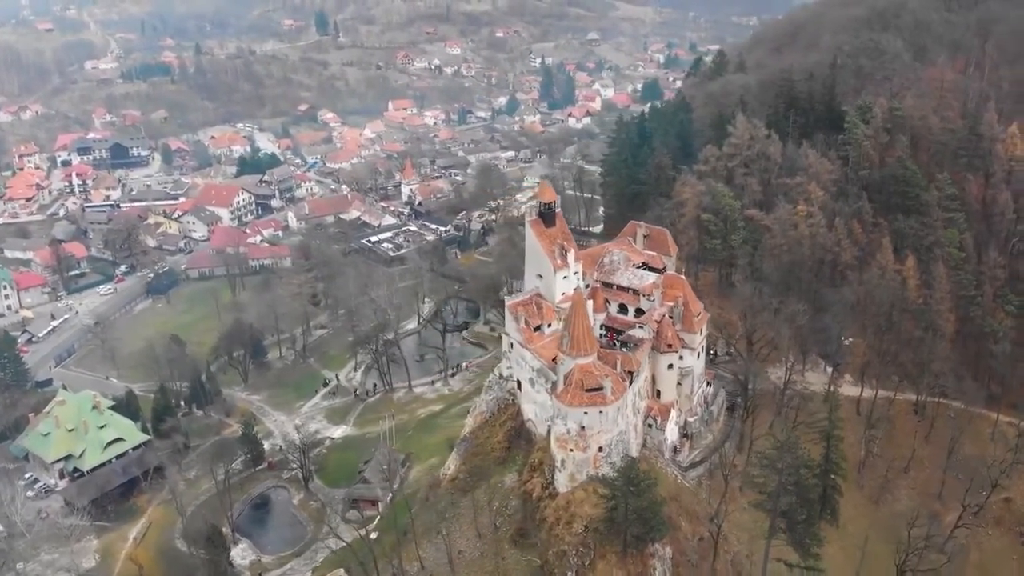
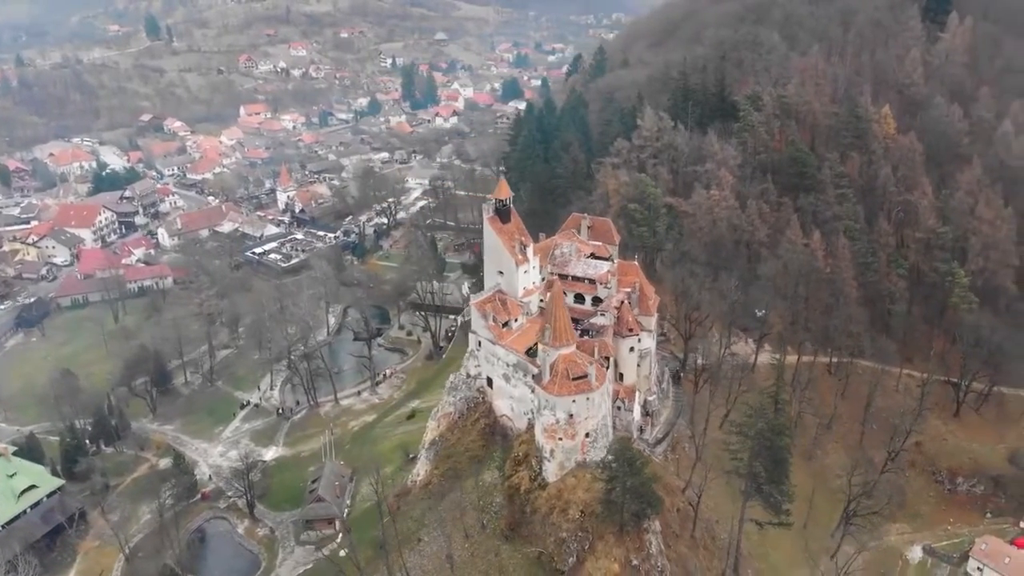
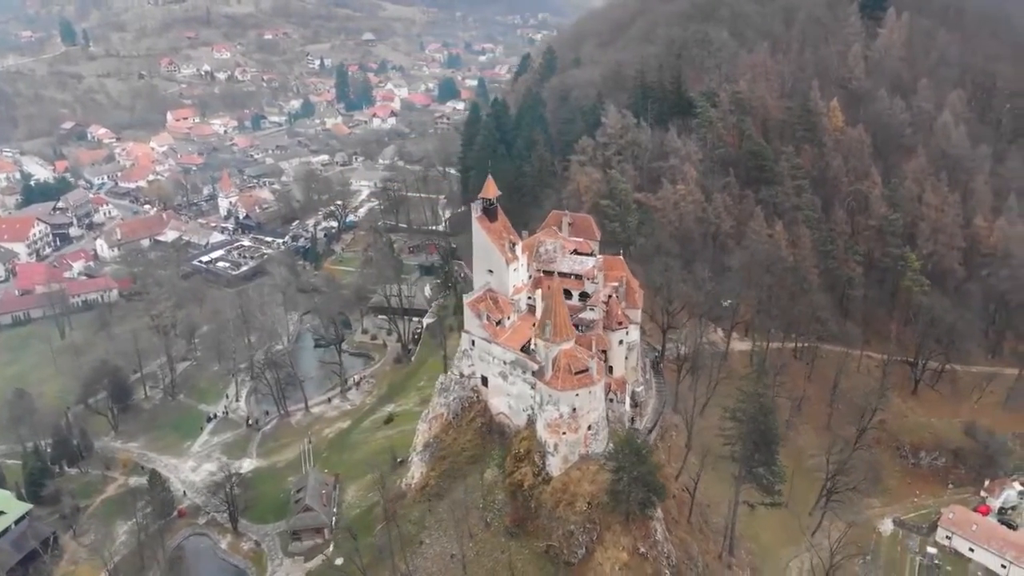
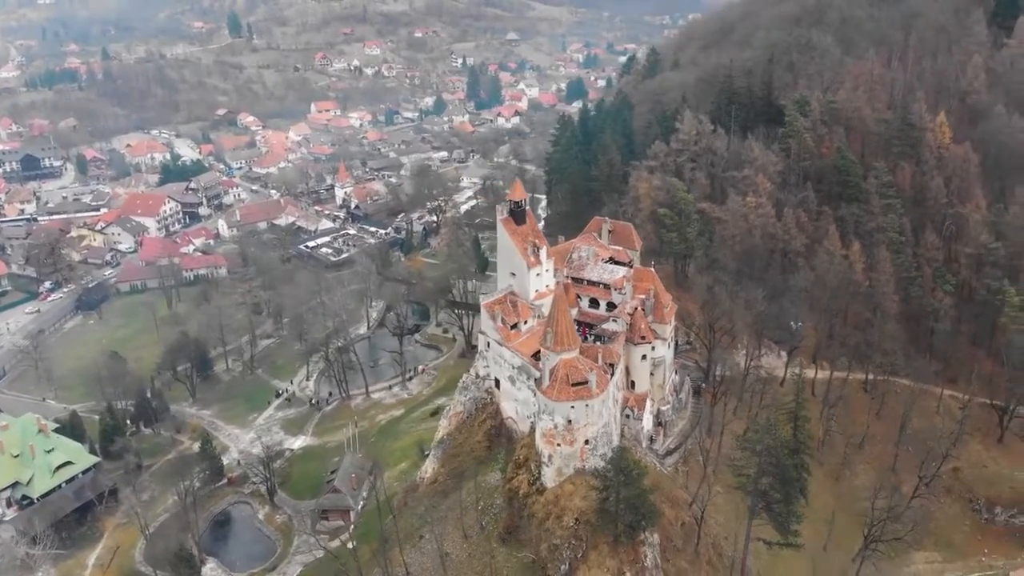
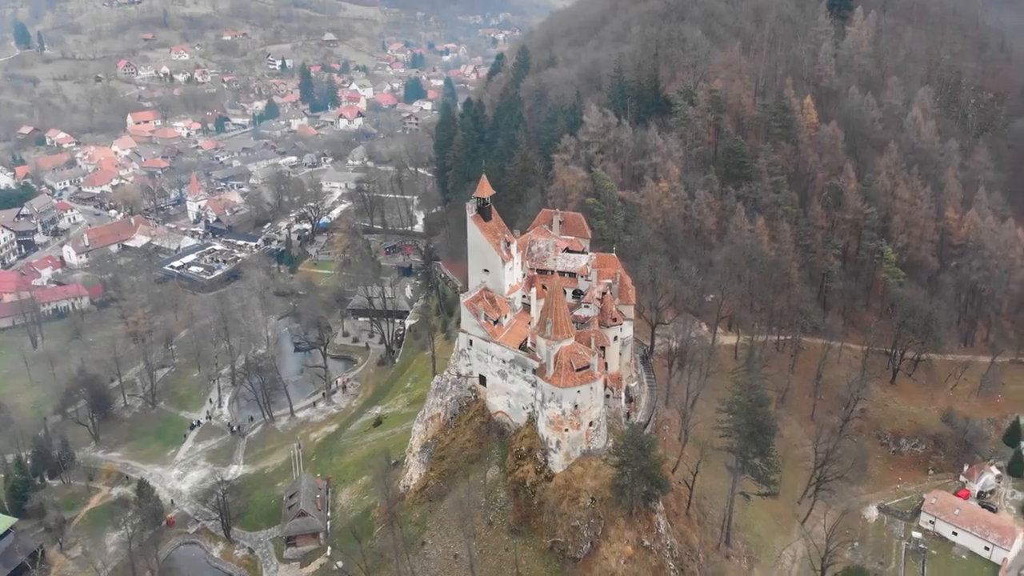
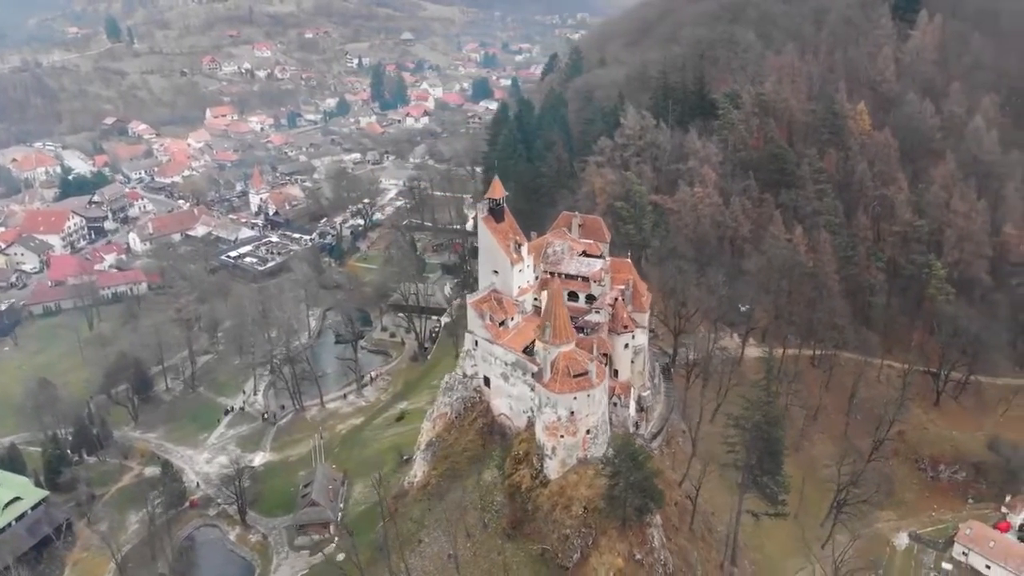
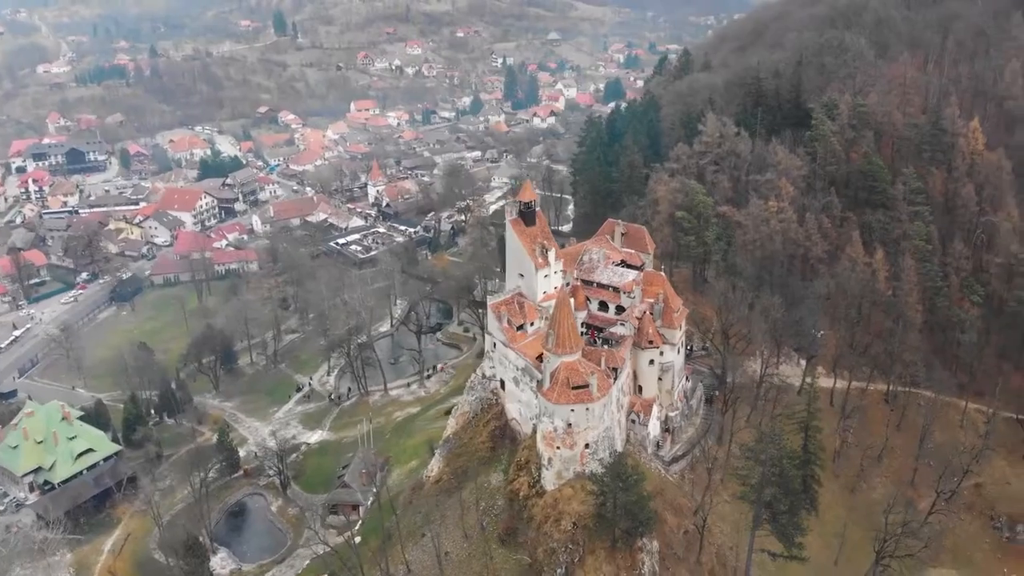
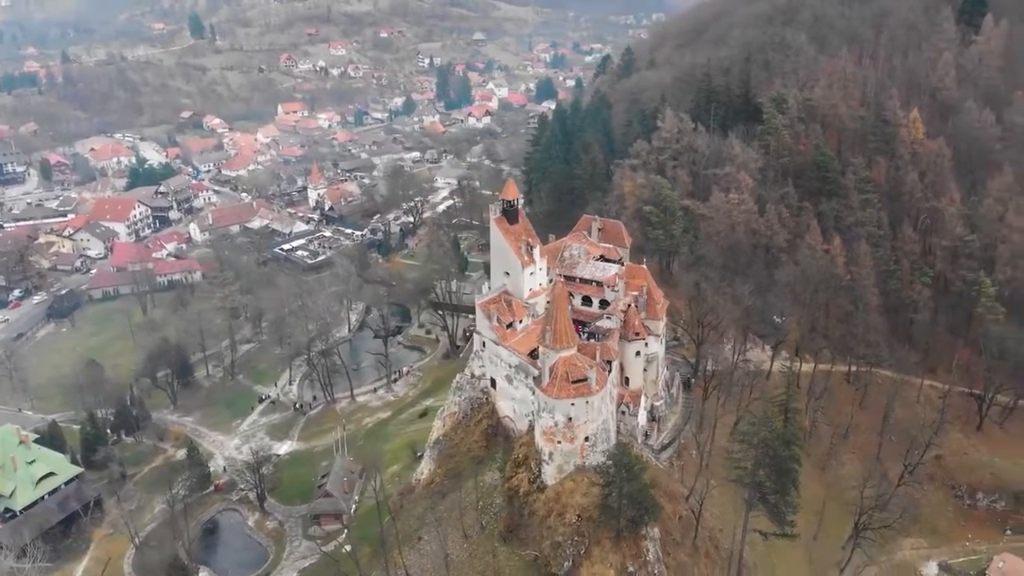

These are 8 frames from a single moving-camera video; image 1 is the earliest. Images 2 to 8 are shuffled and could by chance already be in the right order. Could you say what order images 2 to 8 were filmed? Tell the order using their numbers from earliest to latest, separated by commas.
7, 4, 8, 2, 6, 3, 5
